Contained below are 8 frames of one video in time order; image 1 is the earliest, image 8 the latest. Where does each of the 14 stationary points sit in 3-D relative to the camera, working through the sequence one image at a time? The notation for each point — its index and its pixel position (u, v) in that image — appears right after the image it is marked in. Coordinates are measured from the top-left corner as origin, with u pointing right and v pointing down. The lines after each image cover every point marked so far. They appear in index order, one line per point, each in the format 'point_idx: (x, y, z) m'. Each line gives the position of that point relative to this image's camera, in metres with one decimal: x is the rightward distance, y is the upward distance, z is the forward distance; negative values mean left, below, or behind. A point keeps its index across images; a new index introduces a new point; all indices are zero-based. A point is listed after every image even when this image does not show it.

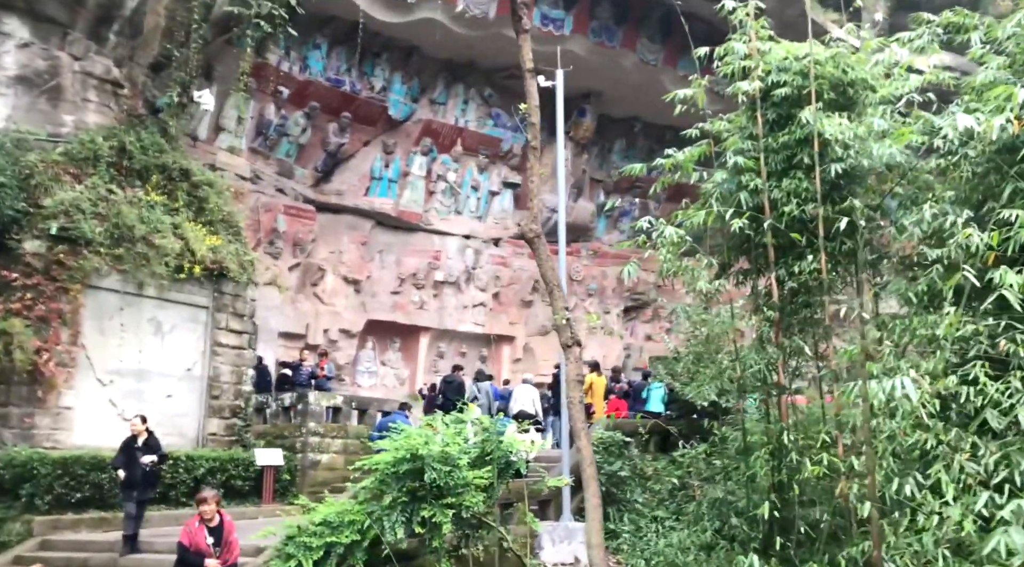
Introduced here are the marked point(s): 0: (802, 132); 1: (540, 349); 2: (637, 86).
0: (+2.2, +1.2, +6.6) m
1: (+0.6, -1.4, +18.3) m
2: (+2.6, +4.1, +18.0) m
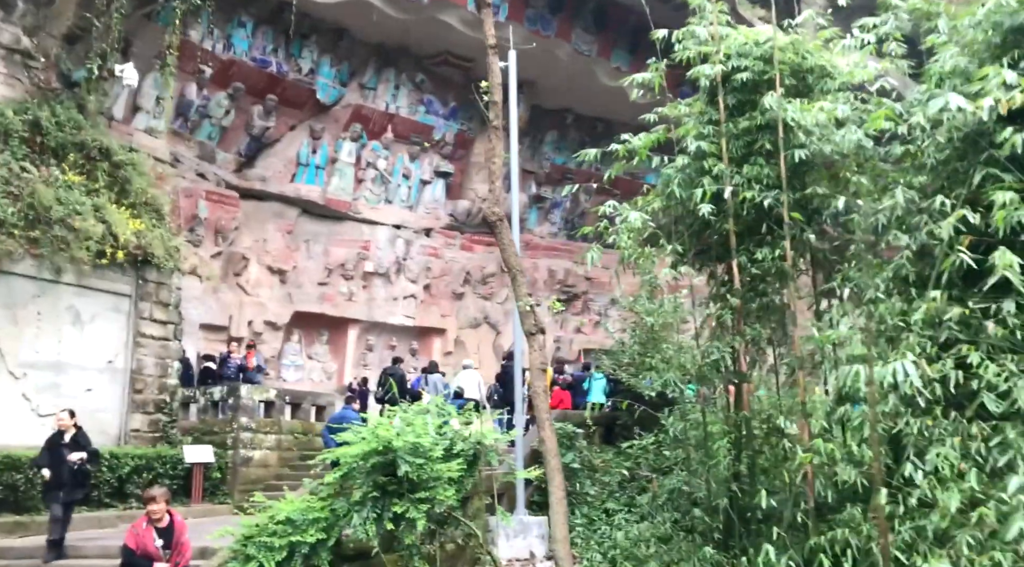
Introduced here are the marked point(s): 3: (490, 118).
0: (+1.9, +1.2, +6.5) m
1: (-0.8, -1.2, +18.1) m
2: (+1.2, +4.3, +18.0) m
3: (-0.2, +1.2, +6.4) m
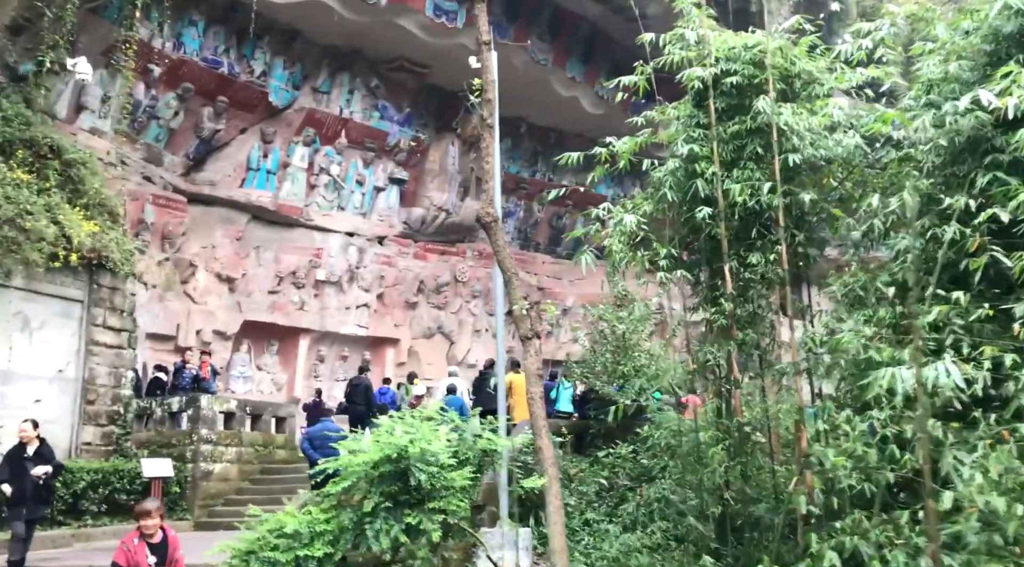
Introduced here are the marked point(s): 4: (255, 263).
0: (+1.8, +1.2, +6.5) m
1: (-1.8, -1.4, +17.8) m
2: (+0.3, +4.1, +17.9) m
3: (-0.2, +1.2, +6.2) m
4: (-4.6, +0.4, +15.6) m
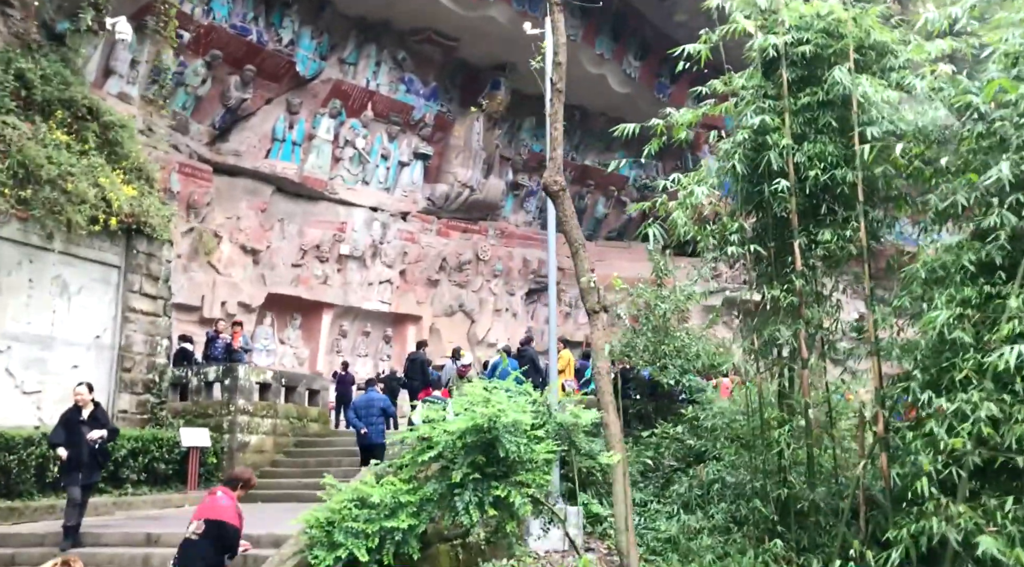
0: (+2.3, +1.4, +6.3) m
1: (-1.3, -1.0, +17.6) m
2: (+0.8, +4.5, +17.6) m
3: (+0.3, +1.4, +6.0) m
4: (-4.1, +0.9, +15.4) m
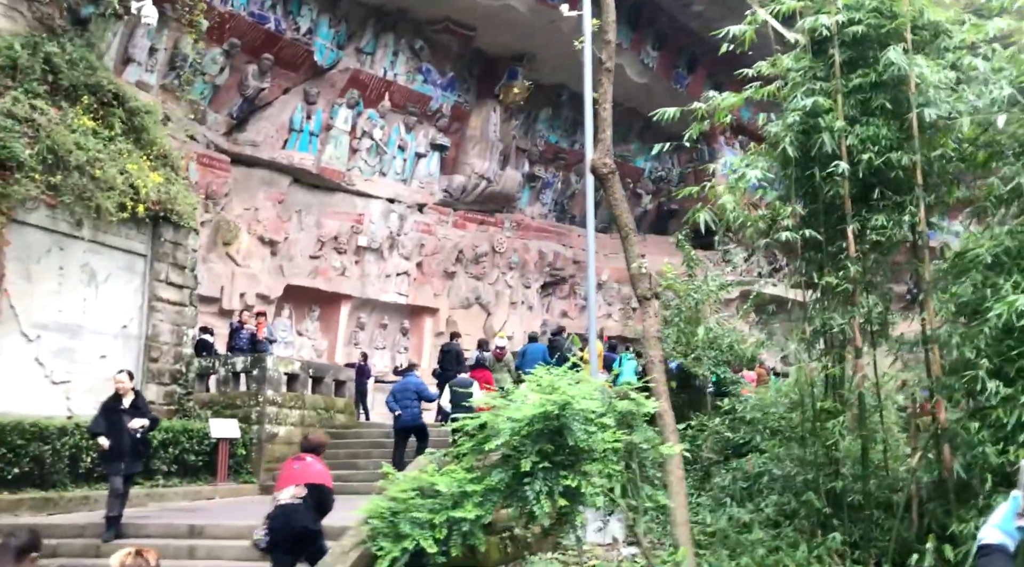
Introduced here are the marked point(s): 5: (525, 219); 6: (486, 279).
0: (+2.6, +1.5, +6.1) m
1: (-1.0, -0.8, +17.5) m
2: (+1.2, +4.6, +17.5) m
3: (+0.6, +1.5, +5.9) m
4: (-3.8, +1.0, +15.3) m
5: (+0.3, +1.4, +18.8) m
6: (-0.5, +0.1, +17.9) m
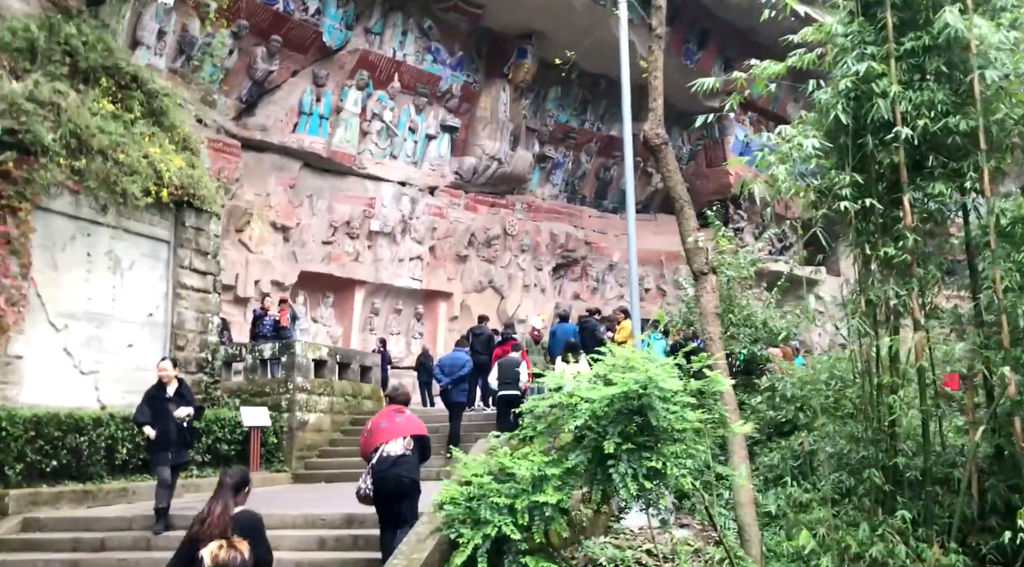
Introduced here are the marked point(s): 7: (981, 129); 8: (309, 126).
0: (+2.9, +1.7, +5.9) m
1: (-0.7, -0.5, +17.3) m
2: (+1.3, +5.0, +17.2) m
3: (+0.9, +1.7, +5.6) m
4: (-3.5, +1.2, +15.0) m
5: (+0.5, +1.8, +18.6) m
6: (-0.3, +0.4, +17.7) m
7: (+3.2, +1.0, +5.8) m
8: (-3.5, +2.7, +15.0) m
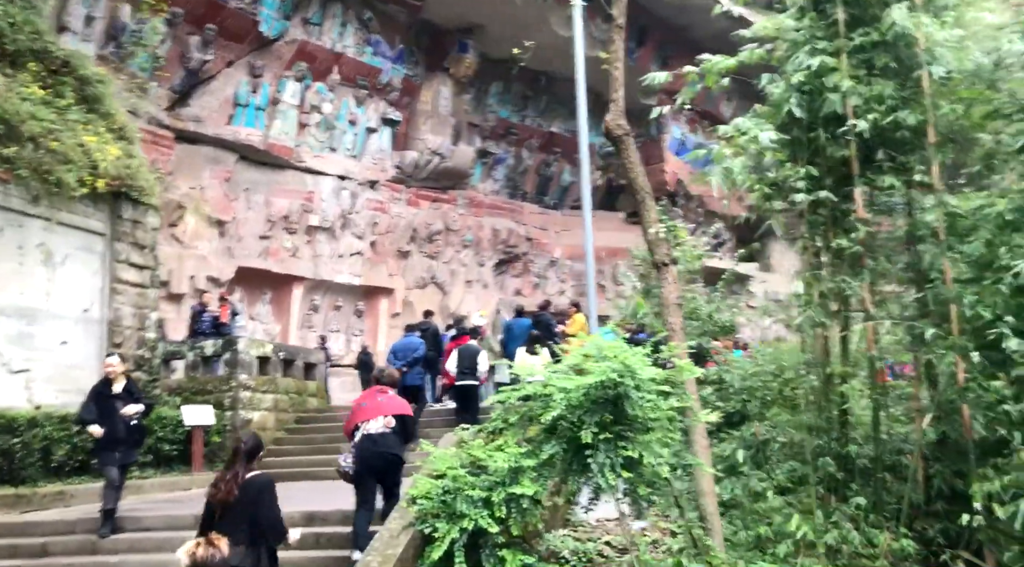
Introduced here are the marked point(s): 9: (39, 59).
0: (+2.7, +1.8, +6.1) m
1: (-1.9, -0.4, +17.1) m
2: (+0.2, +5.1, +17.2) m
3: (+0.6, +1.7, +5.6) m
4: (-4.5, +1.3, +14.6) m
5: (-0.8, +1.9, +18.5) m
6: (-1.5, +0.5, +17.5) m
7: (+2.9, +1.1, +6.0) m
8: (-4.5, +2.8, +14.6) m
9: (-4.2, +2.0, +7.7) m
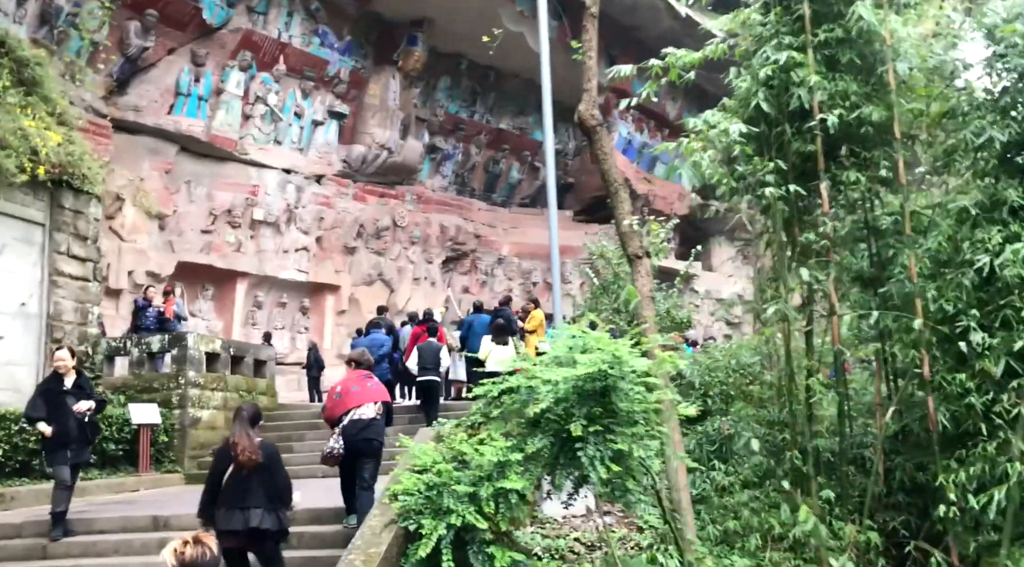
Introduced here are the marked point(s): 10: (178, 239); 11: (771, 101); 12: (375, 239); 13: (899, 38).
0: (+2.4, +1.8, +6.1) m
1: (-2.9, -0.3, +16.8) m
2: (-0.8, +5.1, +17.0) m
3: (+0.5, +1.8, +5.5) m
4: (-5.3, +1.4, +14.2) m
5: (-1.9, +1.9, +18.3) m
6: (-2.5, +0.6, +17.3) m
7: (+2.7, +1.1, +6.0) m
8: (-5.3, +2.9, +14.1) m
9: (-4.5, +2.1, +7.3) m
10: (-5.4, +0.7, +14.0) m
11: (+1.9, +1.3, +6.3) m
12: (-2.7, +0.9, +17.1) m
13: (+2.7, +1.7, +6.0) m
